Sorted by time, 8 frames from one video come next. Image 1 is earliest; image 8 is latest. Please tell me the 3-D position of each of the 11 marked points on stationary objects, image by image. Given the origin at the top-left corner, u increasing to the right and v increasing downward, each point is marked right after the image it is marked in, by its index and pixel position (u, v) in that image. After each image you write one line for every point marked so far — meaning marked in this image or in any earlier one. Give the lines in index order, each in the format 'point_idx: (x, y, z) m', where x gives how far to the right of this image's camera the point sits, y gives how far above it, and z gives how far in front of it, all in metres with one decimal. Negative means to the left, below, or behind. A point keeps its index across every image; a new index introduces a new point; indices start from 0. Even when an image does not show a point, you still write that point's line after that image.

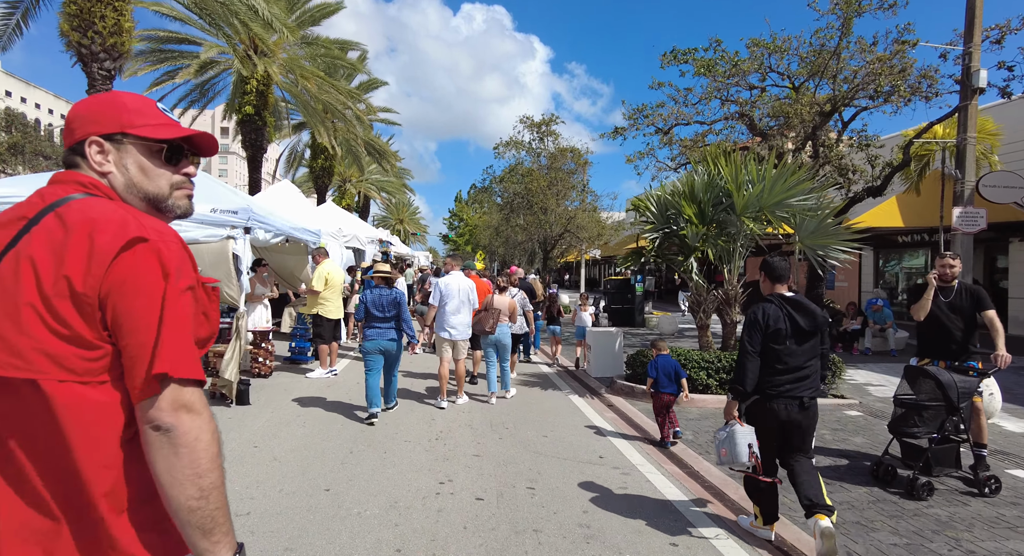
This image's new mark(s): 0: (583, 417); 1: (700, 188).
0: (+1.0, -1.9, +7.0) m
1: (+3.1, +1.4, +8.3) m
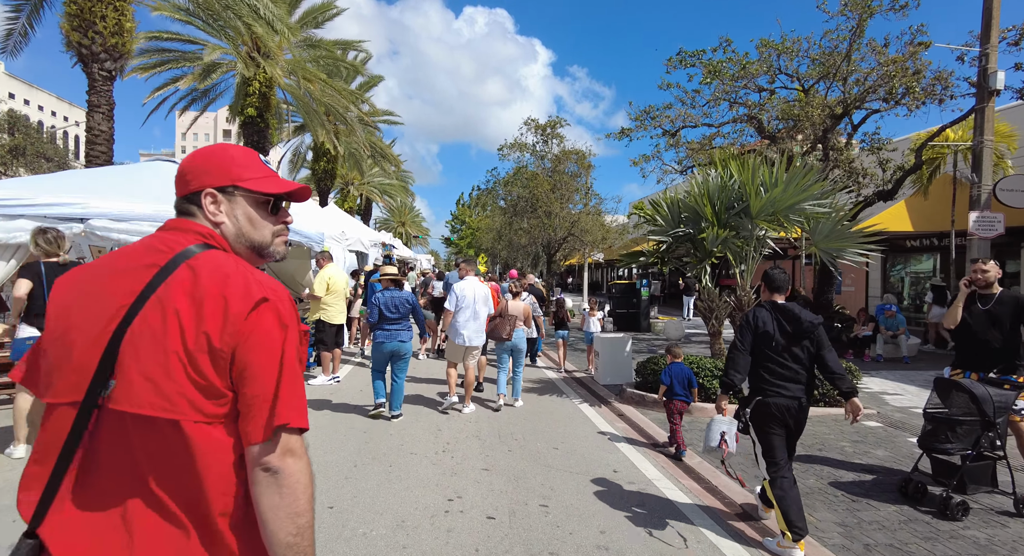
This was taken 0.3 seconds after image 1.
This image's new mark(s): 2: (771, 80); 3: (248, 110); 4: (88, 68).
0: (+1.1, -1.9, +6.8) m
1: (+3.2, +1.3, +8.1) m
2: (+6.5, +5.0, +13.0) m
3: (-9.5, +6.0, +18.8) m
4: (-9.3, +4.6, +11.4) m
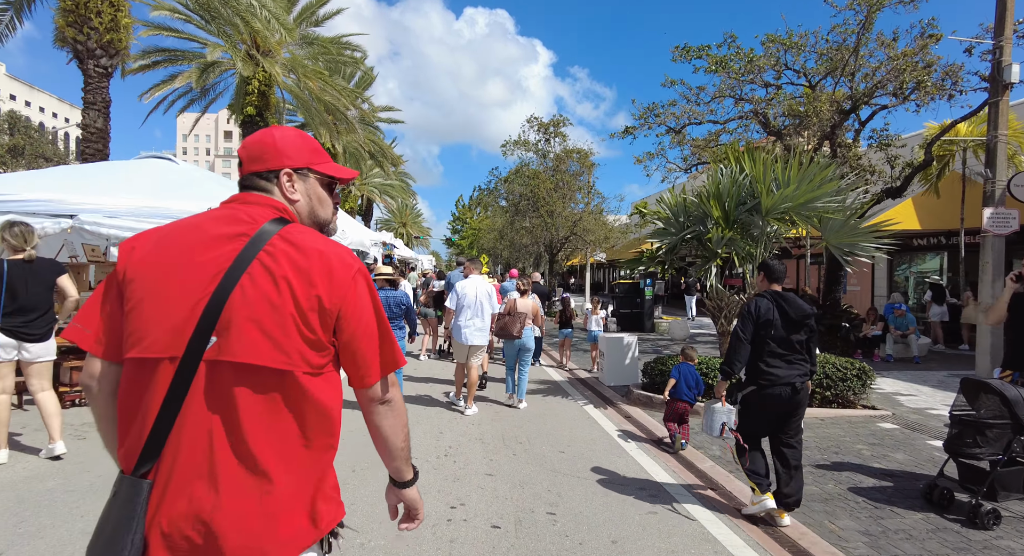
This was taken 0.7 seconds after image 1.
0: (+1.1, -1.9, +6.5) m
1: (+3.3, +1.3, +7.9) m
2: (+6.5, +5.0, +12.8) m
3: (-9.4, +6.0, +18.6) m
4: (-9.2, +4.6, +11.3) m
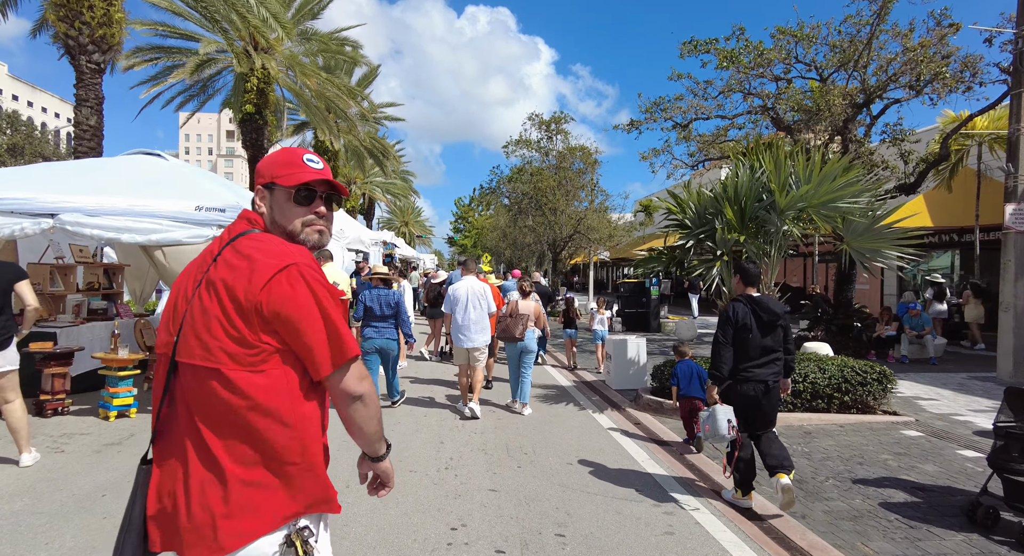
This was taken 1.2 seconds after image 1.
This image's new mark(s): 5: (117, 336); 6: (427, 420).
0: (+1.2, -1.9, +6.2) m
1: (+3.3, +1.4, +7.6) m
2: (+6.6, +5.0, +12.5) m
3: (-9.3, +6.0, +18.4) m
4: (-9.2, +4.6, +11.0) m
5: (-4.4, -0.6, +5.8) m
6: (-1.1, -1.8, +6.5) m
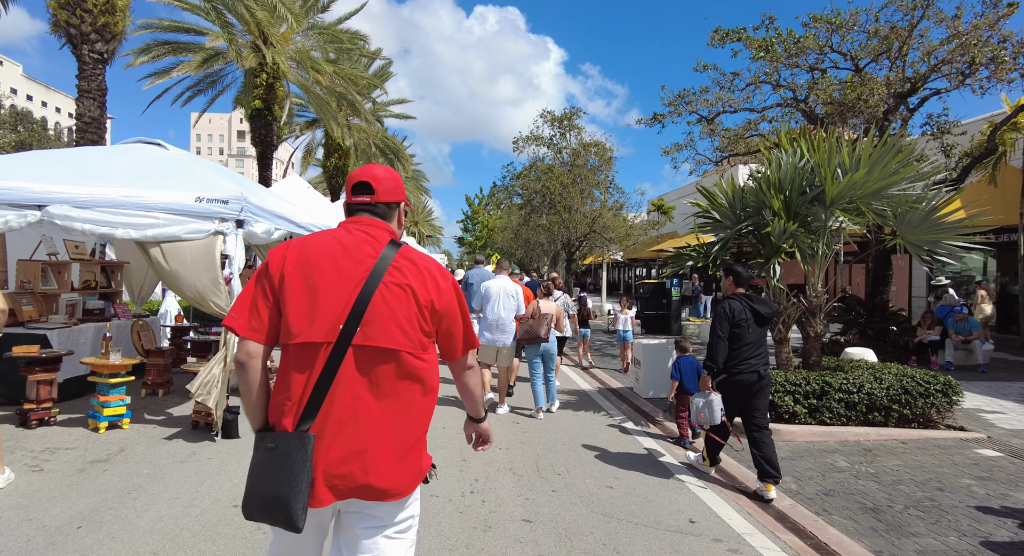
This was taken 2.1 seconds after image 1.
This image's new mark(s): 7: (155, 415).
0: (+1.5, -1.9, +5.6) m
1: (+3.7, +1.3, +7.0) m
2: (+7.0, +5.0, +11.8) m
3: (-8.8, +6.0, +17.9) m
4: (-8.8, +4.6, +10.5) m
5: (-4.1, -0.6, +5.3) m
6: (-0.8, -1.8, +6.0) m
7: (-4.0, -1.5, +5.9) m
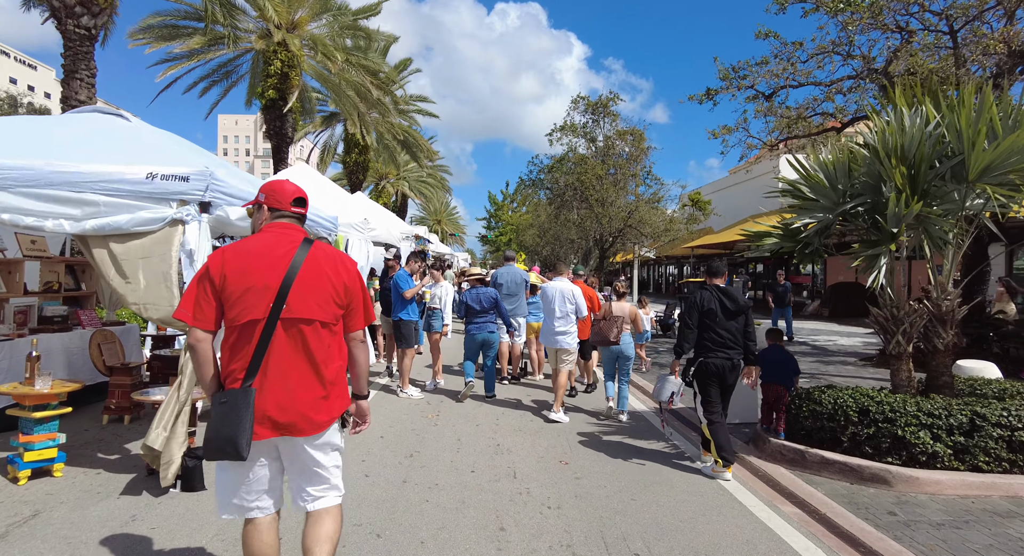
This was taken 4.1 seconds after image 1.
0: (+1.9, -1.9, +4.2) m
1: (+4.1, +1.4, +5.4) m
2: (+7.6, +5.1, +10.1) m
3: (-7.9, +6.0, +16.8) m
4: (-8.2, +4.6, +9.5) m
5: (-3.7, -0.6, +4.1) m
6: (-0.3, -1.8, +4.6) m
7: (-3.6, -1.5, +4.6) m
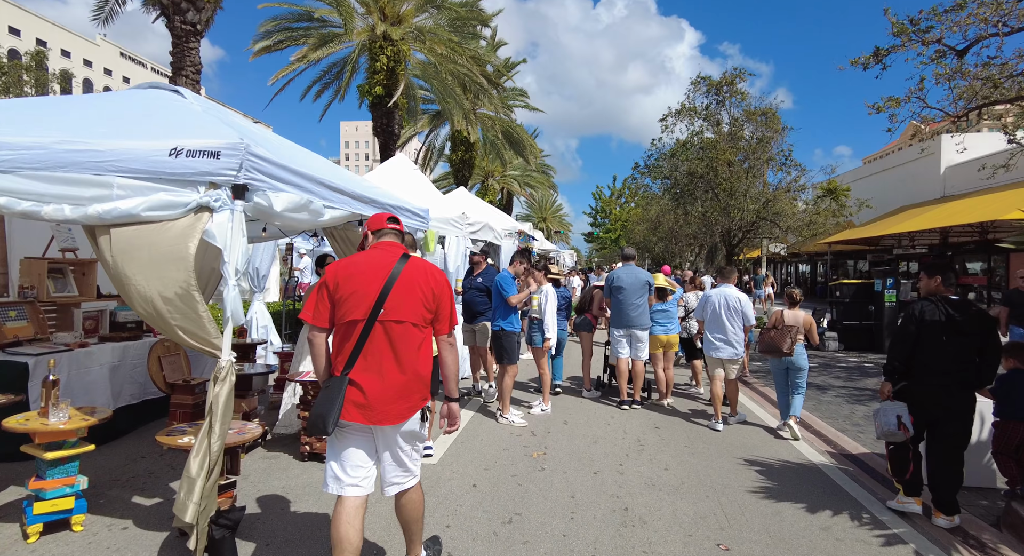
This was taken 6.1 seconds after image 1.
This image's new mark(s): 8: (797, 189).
0: (+2.6, -2.0, +2.3) m
1: (+5.1, +1.3, +3.0) m
2: (+9.5, +5.0, +6.9) m
3: (-4.4, +6.1, +16.6) m
4: (-6.2, +4.6, +9.4) m
5: (-2.9, -0.7, +3.3) m
6: (+0.5, -1.8, +3.1) m
7: (-2.7, -1.6, +3.8) m
8: (+9.9, +3.1, +18.0) m
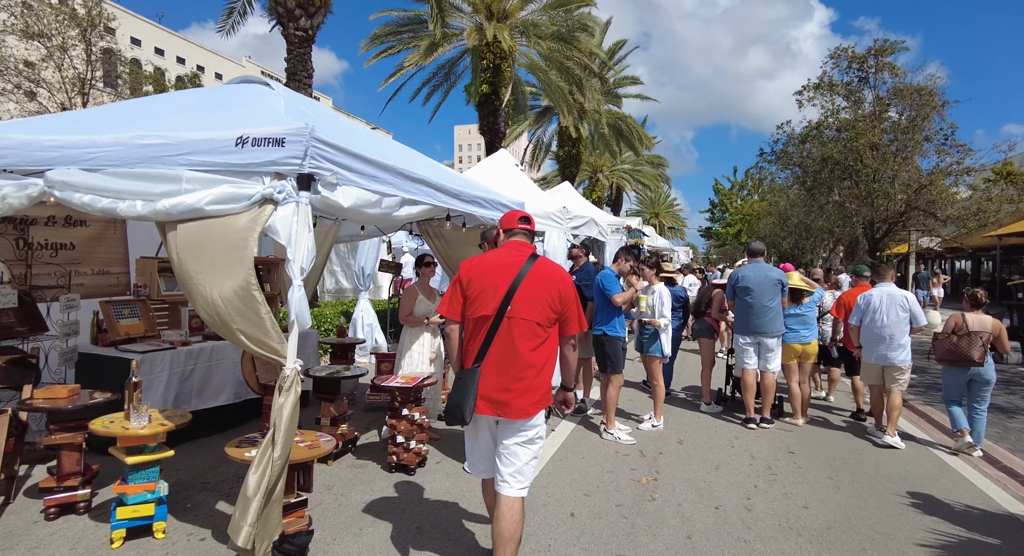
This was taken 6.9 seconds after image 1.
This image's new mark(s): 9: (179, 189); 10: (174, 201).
0: (+2.8, -2.0, +1.1) m
1: (+5.4, +1.3, +1.3) m
2: (+10.5, +5.0, +4.2) m
3: (-1.1, +6.1, +16.5) m
4: (-4.3, +4.6, +9.9) m
5: (-2.3, -0.7, +3.2) m
6: (+1.0, -1.8, +2.4) m
7: (-2.0, -1.6, +3.7) m
8: (+13.2, +3.1, +15.0) m
9: (-1.9, +0.5, +3.0) m
10: (-1.8, +0.4, +2.9) m
